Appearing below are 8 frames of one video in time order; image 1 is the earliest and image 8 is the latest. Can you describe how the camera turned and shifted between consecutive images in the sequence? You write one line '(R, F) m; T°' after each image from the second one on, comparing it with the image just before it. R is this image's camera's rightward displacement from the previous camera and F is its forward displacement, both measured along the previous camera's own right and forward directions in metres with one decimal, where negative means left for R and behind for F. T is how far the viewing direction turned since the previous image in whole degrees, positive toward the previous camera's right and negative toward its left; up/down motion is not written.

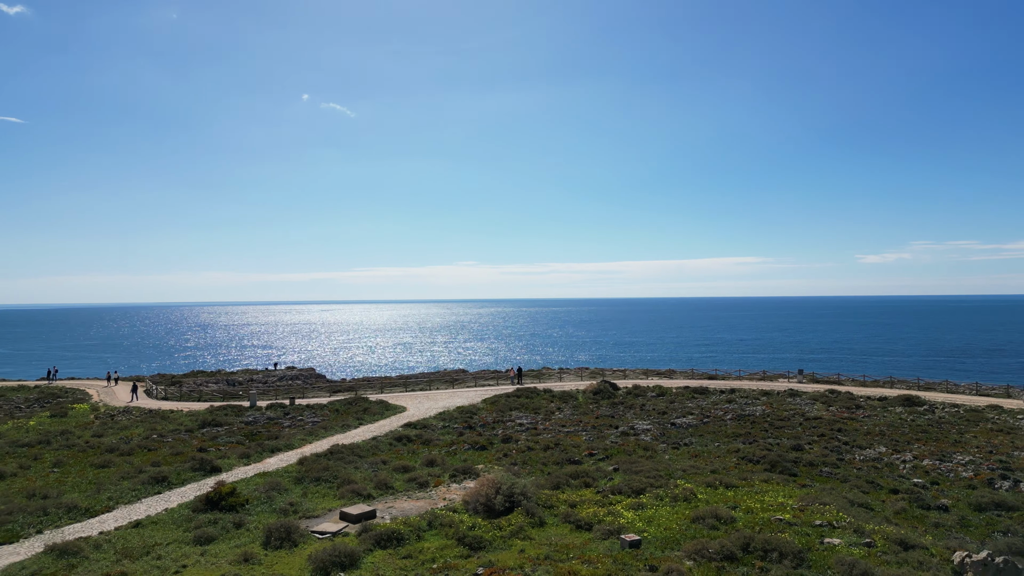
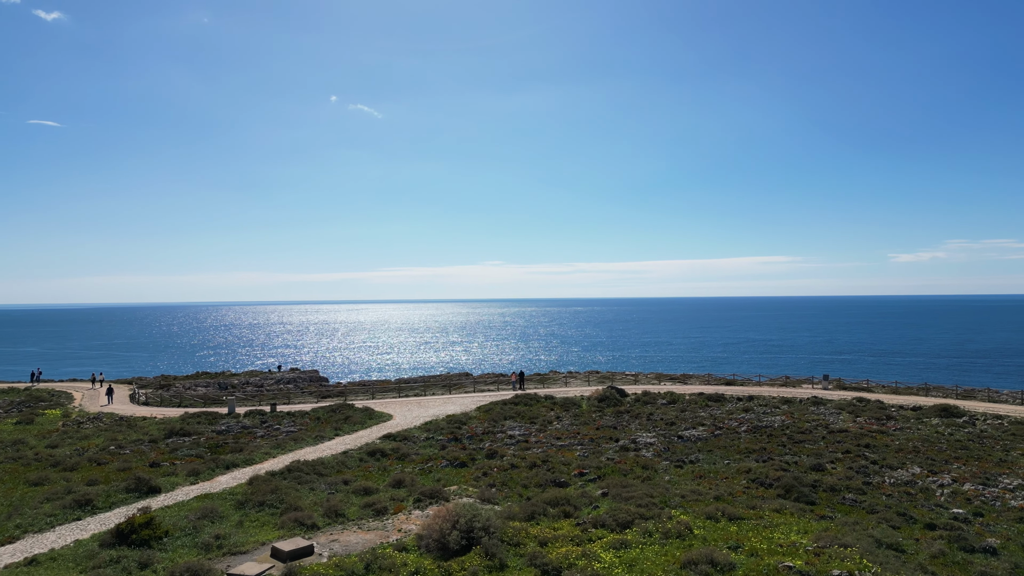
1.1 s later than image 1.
(+1.6, +3.2) m; -2°
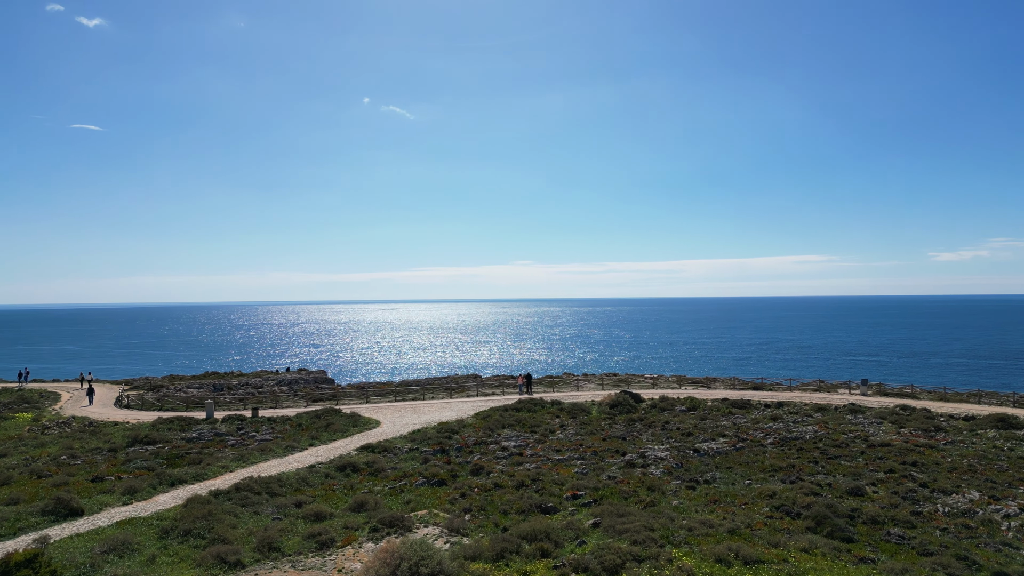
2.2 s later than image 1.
(+1.4, +3.6) m; -2°
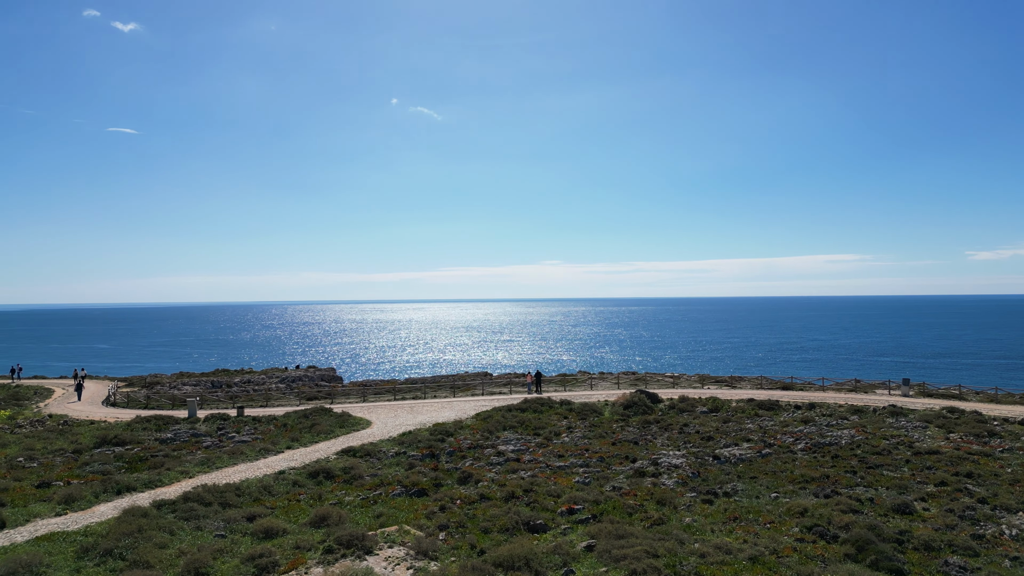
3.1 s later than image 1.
(+1.0, +3.0) m; -2°
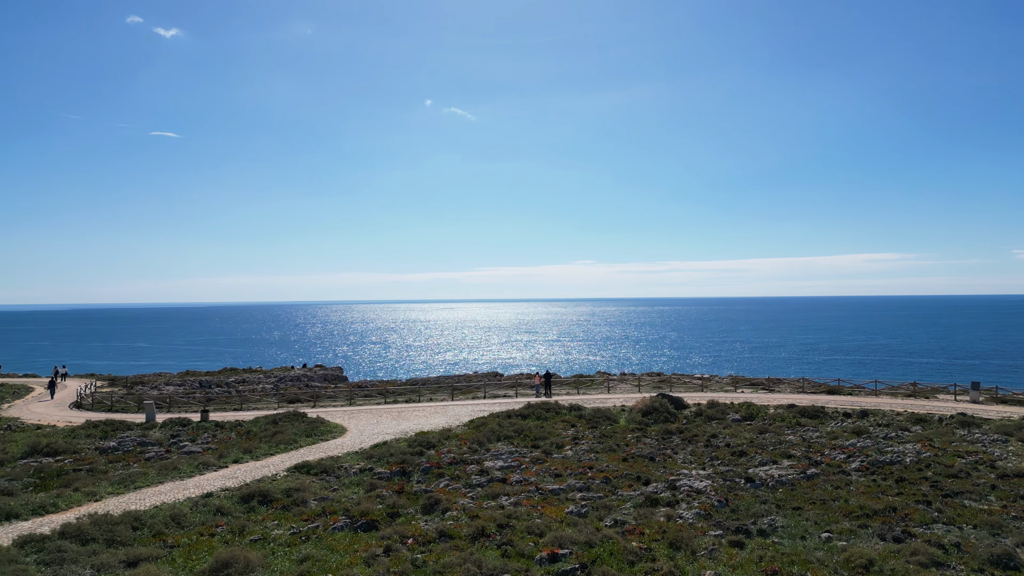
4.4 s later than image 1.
(+1.3, +4.5) m; -3°
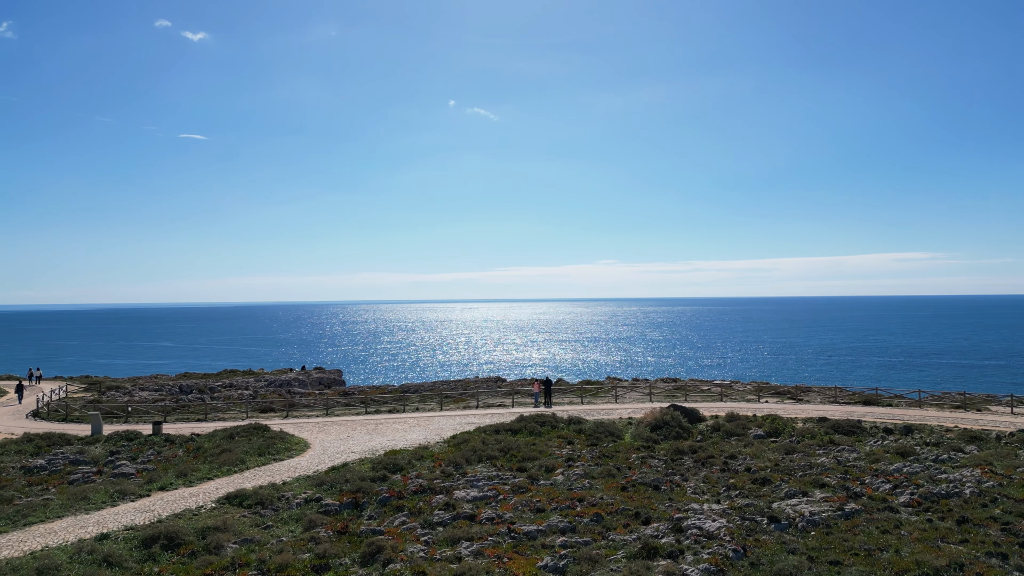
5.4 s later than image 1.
(+1.2, +3.6) m; -2°
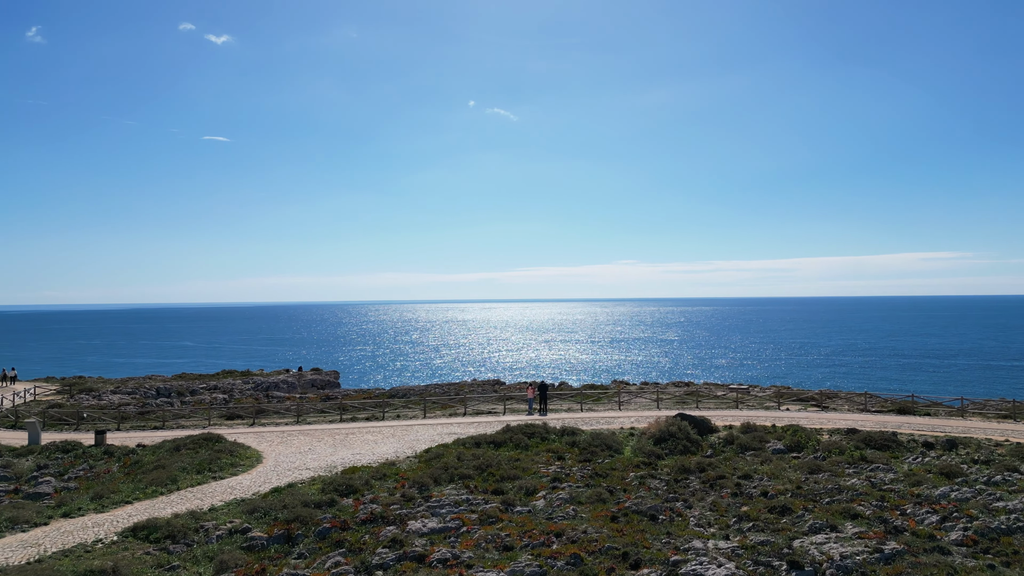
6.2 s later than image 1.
(+1.1, +3.1) m; -2°
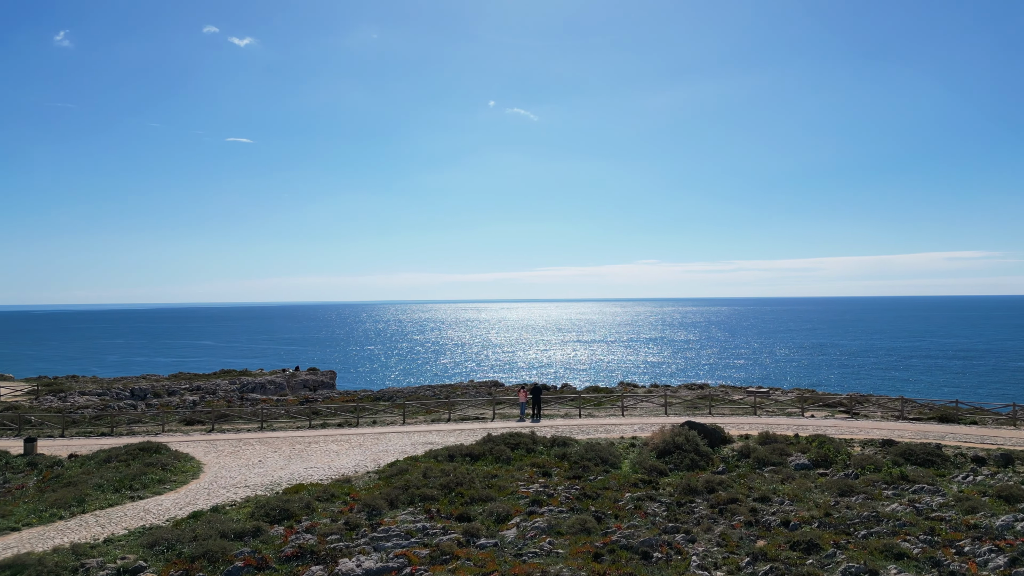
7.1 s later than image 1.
(+1.0, +3.1) m; -2°
